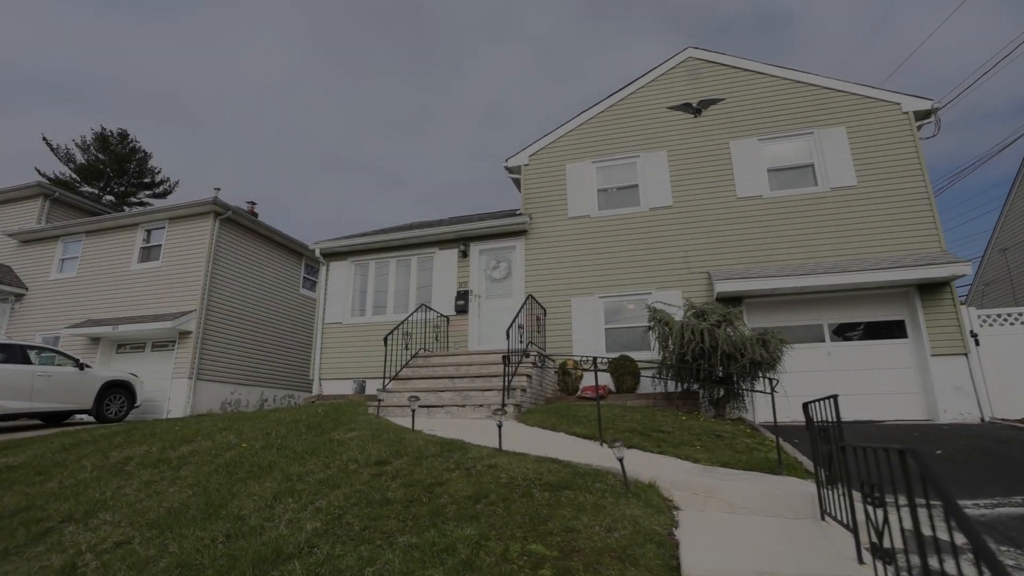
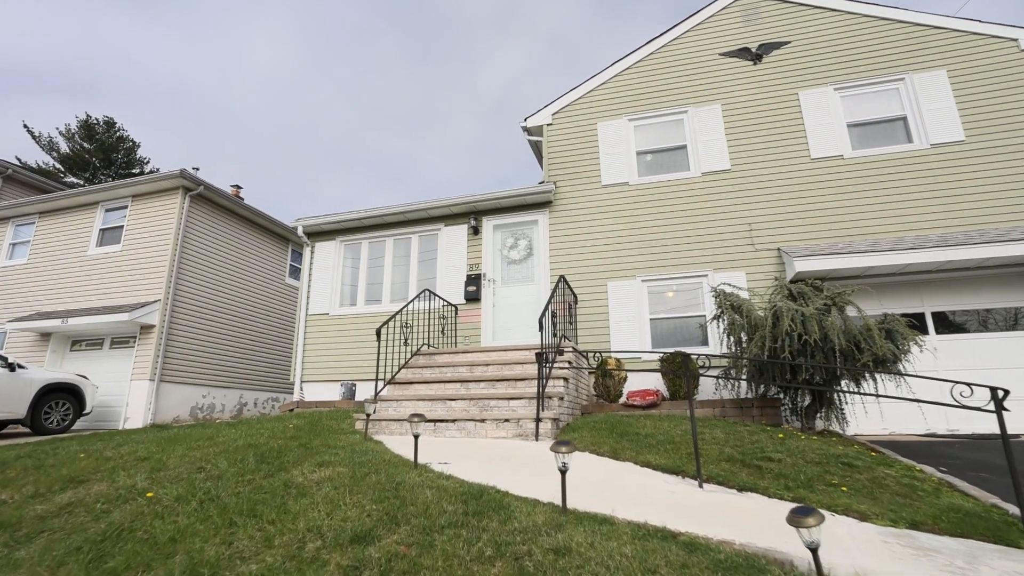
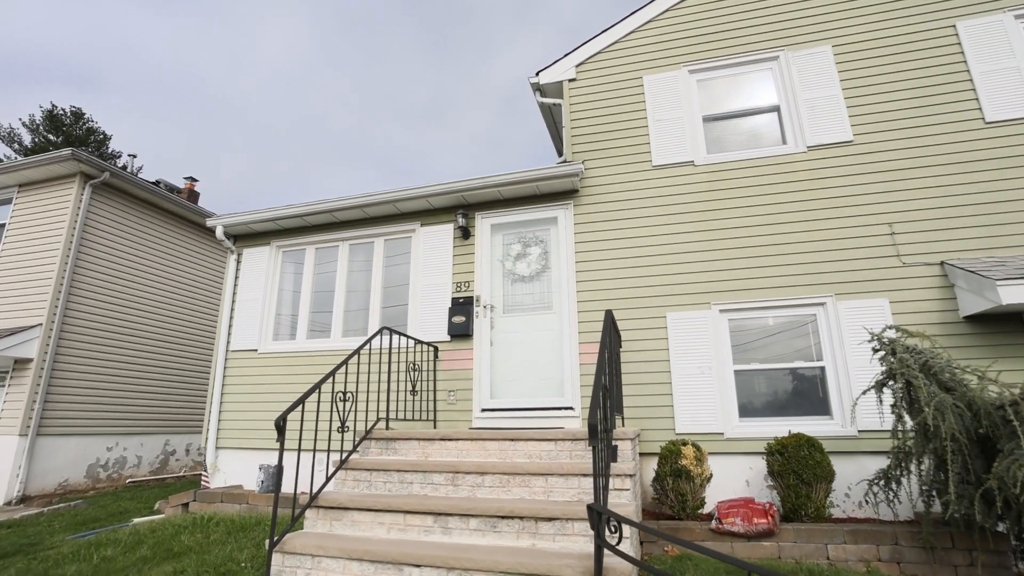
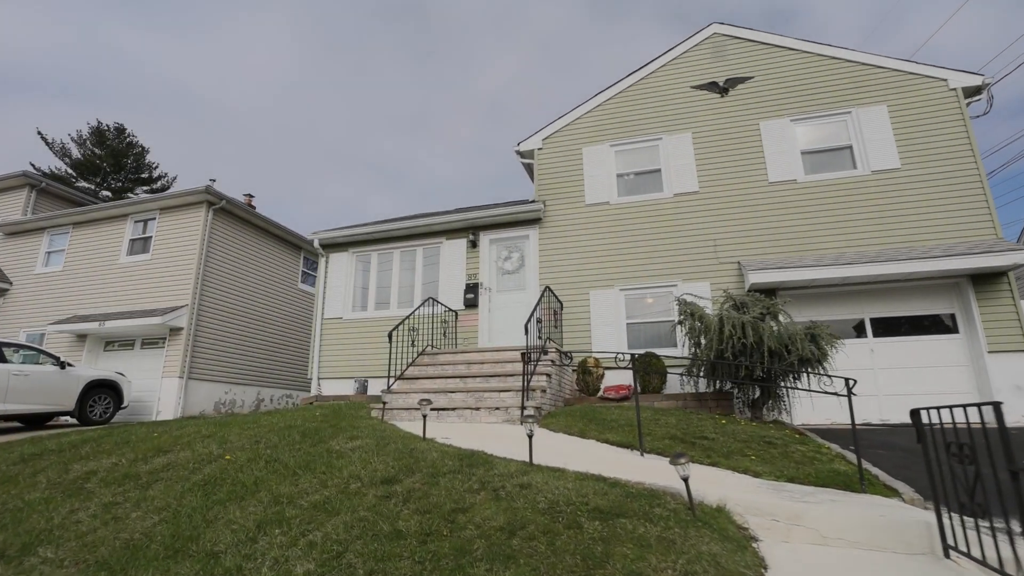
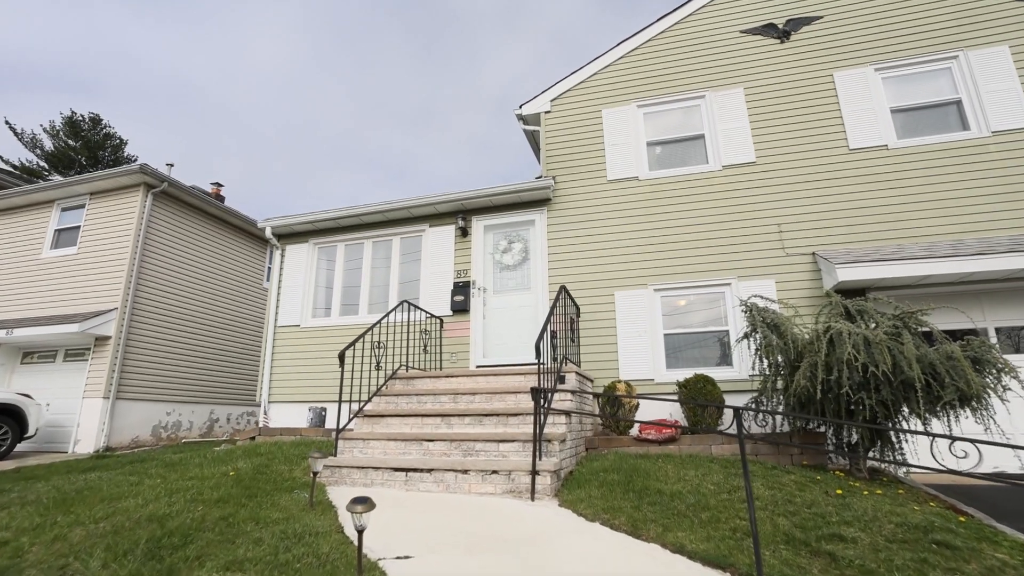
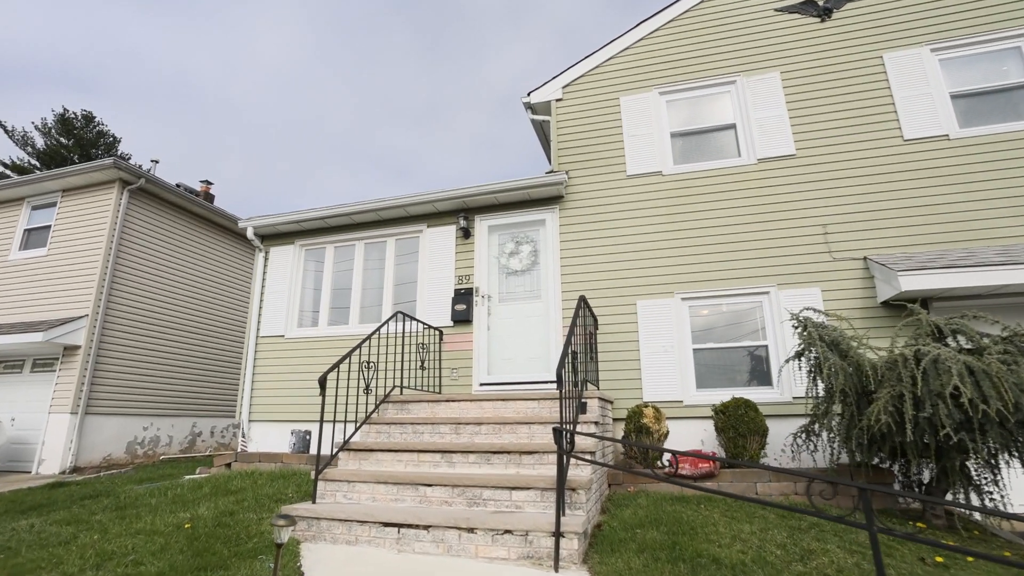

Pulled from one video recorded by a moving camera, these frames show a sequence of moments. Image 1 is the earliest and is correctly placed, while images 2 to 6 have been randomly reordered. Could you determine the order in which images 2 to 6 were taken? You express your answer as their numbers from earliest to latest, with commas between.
4, 2, 5, 6, 3
